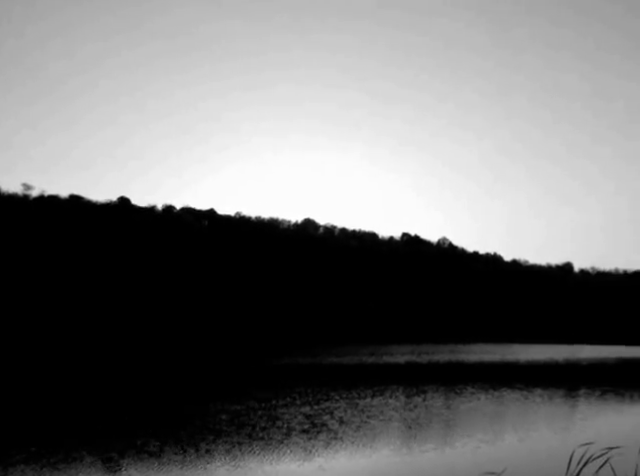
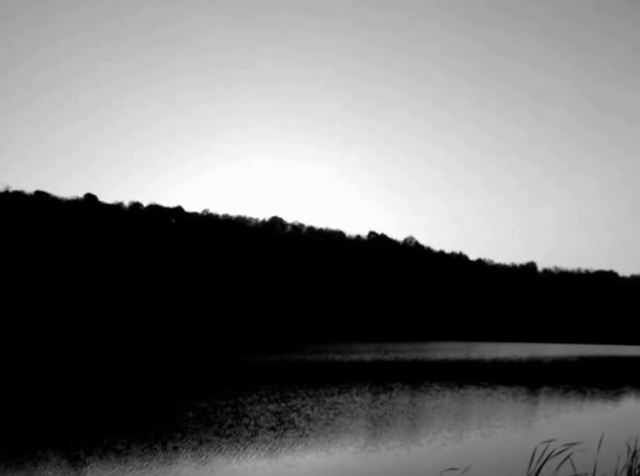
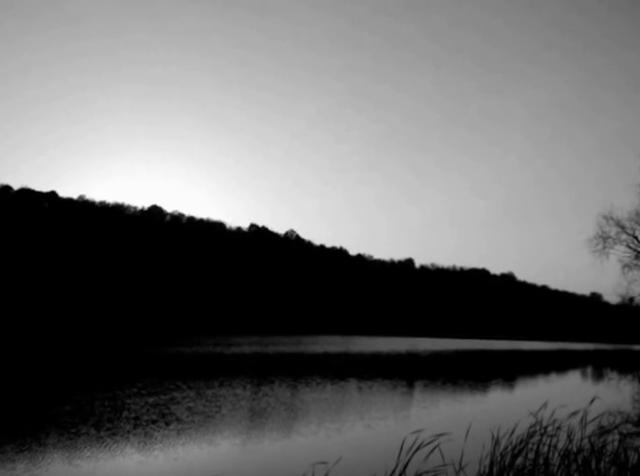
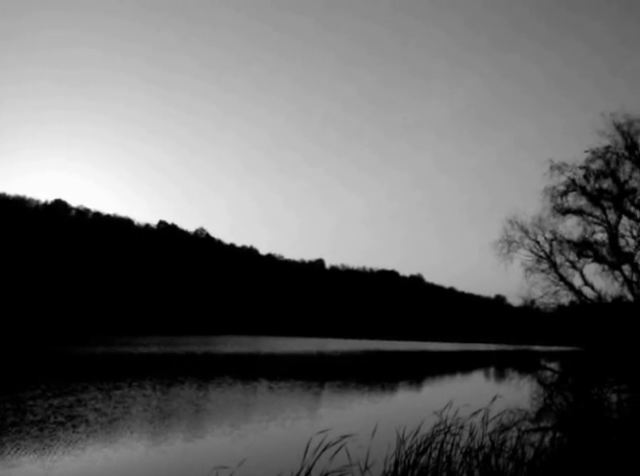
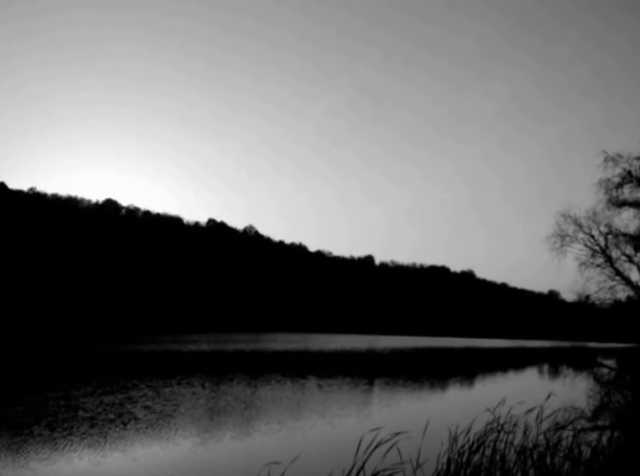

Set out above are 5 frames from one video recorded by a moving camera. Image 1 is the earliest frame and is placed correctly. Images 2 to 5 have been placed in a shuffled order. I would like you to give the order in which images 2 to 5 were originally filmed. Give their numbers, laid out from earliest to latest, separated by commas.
2, 3, 5, 4
